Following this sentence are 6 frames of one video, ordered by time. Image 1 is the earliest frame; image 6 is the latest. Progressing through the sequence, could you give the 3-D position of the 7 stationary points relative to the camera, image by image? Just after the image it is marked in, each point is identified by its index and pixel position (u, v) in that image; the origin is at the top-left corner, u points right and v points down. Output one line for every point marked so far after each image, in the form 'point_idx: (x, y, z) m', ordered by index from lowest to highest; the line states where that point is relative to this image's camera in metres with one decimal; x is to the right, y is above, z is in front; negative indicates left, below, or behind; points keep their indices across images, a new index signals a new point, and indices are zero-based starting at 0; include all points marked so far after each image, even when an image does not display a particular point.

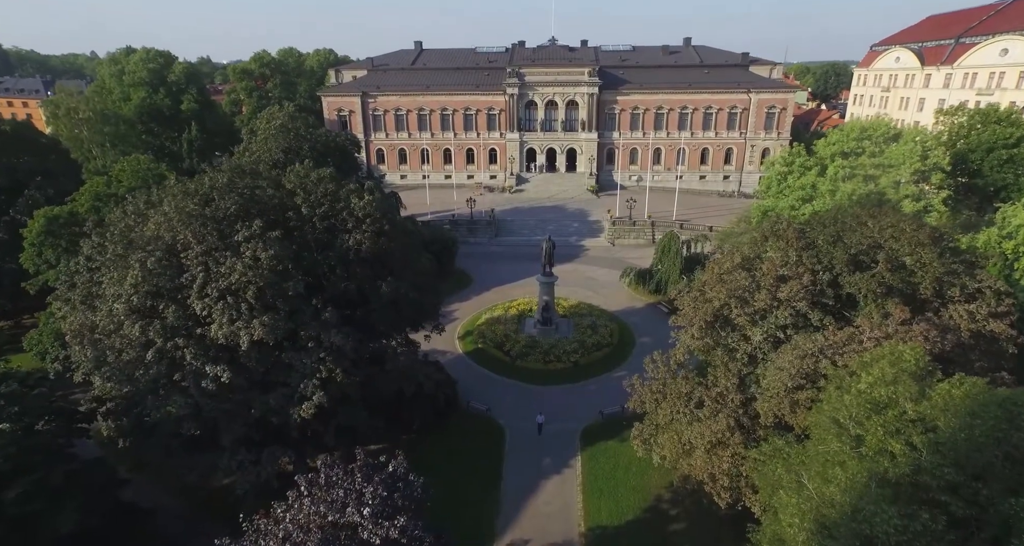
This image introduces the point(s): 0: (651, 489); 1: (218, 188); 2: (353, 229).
0: (+5.0, -7.8, +19.9) m
1: (-9.0, +2.6, +16.9) m
2: (-5.2, +1.4, +18.0) m
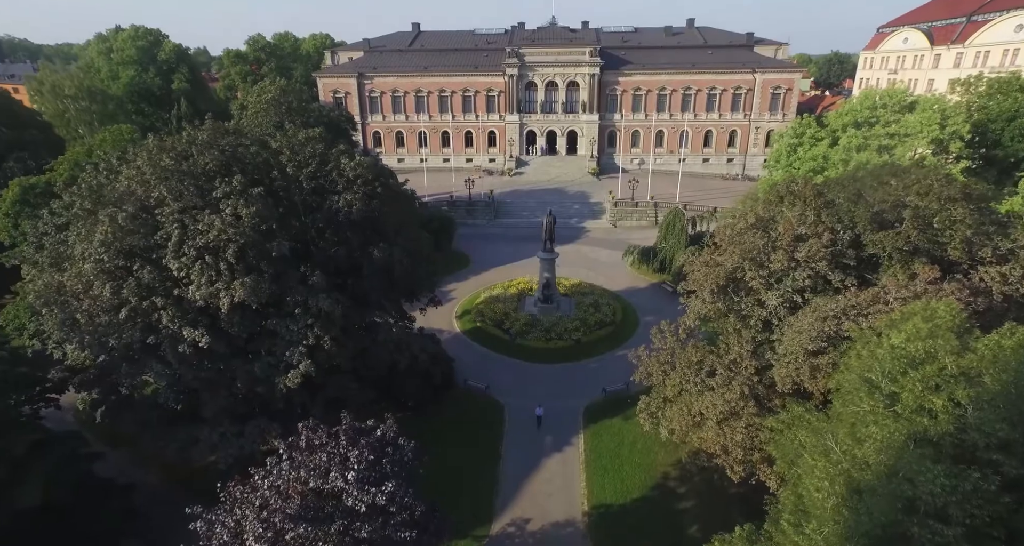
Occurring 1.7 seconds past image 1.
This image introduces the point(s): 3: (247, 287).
0: (+5.0, -6.7, +19.0) m
1: (-9.1, +3.7, +15.8) m
2: (-5.2, +2.5, +17.0) m
3: (-6.7, -0.4, +13.8) m
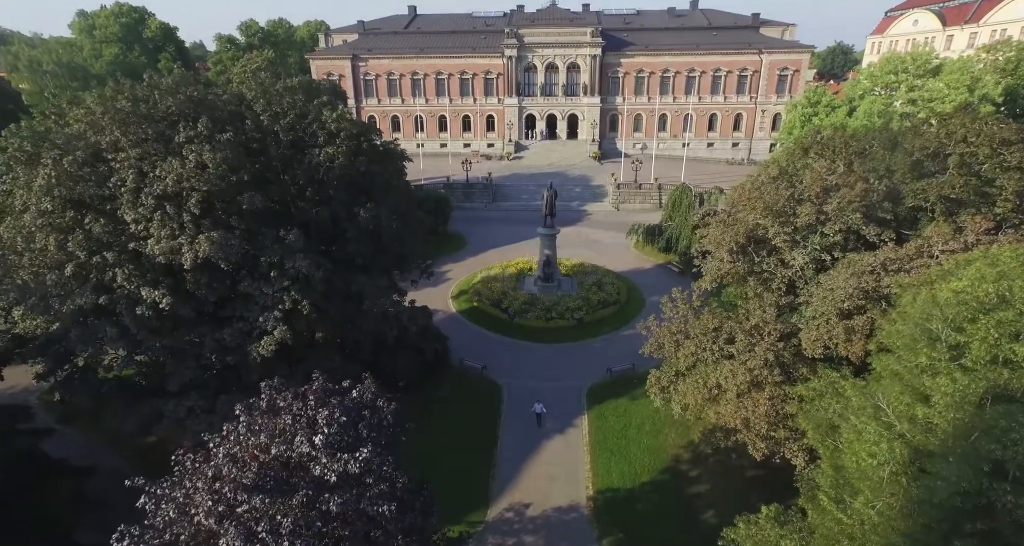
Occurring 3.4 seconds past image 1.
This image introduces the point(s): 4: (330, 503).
0: (+4.9, -5.6, +17.5) m
1: (-9.1, +4.8, +14.3) m
2: (-5.3, +3.6, +15.5) m
3: (-6.7, +0.7, +12.3) m
4: (-2.7, -3.3, +8.0) m
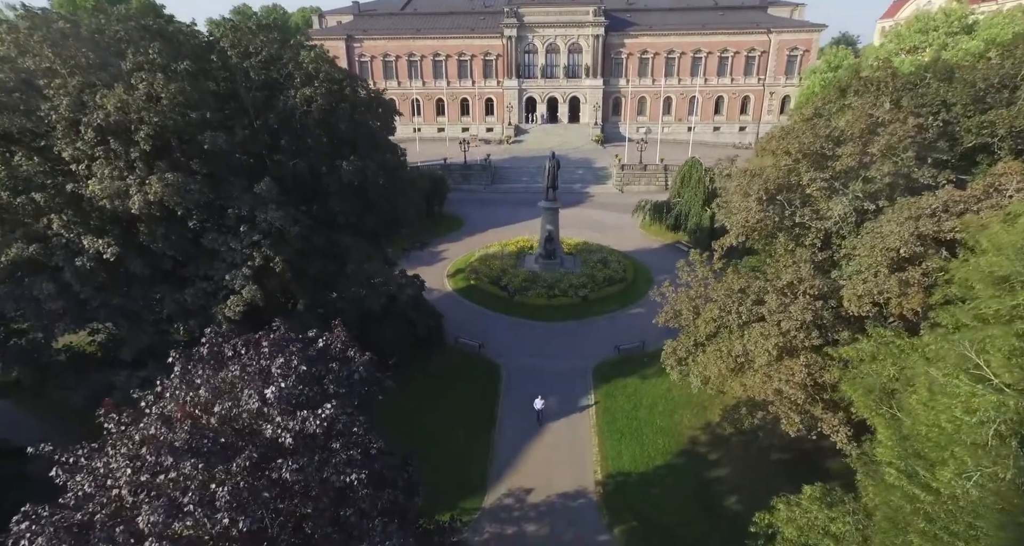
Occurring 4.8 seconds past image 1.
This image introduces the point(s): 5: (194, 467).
0: (+4.9, -4.5, +15.9) m
1: (-9.1, +5.9, +12.6) m
2: (-5.3, +4.7, +13.8) m
3: (-6.7, +1.7, +10.7) m
4: (-2.7, -2.3, +6.4) m
5: (-3.5, -2.1, +6.0) m
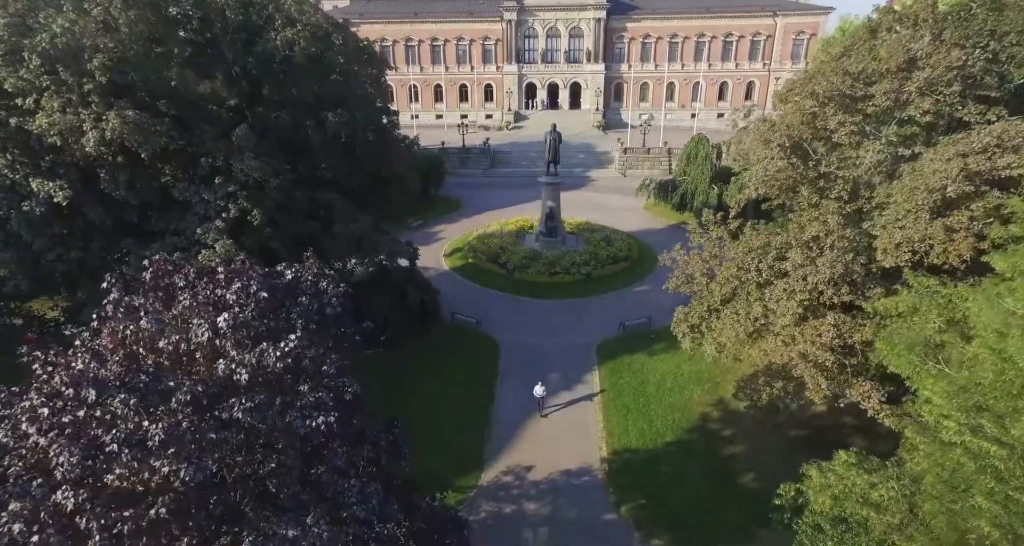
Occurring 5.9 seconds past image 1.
0: (+4.9, -3.6, +14.8) m
1: (-9.1, +6.8, +11.5) m
2: (-5.3, +5.7, +12.7) m
3: (-6.7, +2.7, +9.6) m
4: (-2.7, -1.3, +5.3) m
5: (-3.5, -1.2, +5.0) m
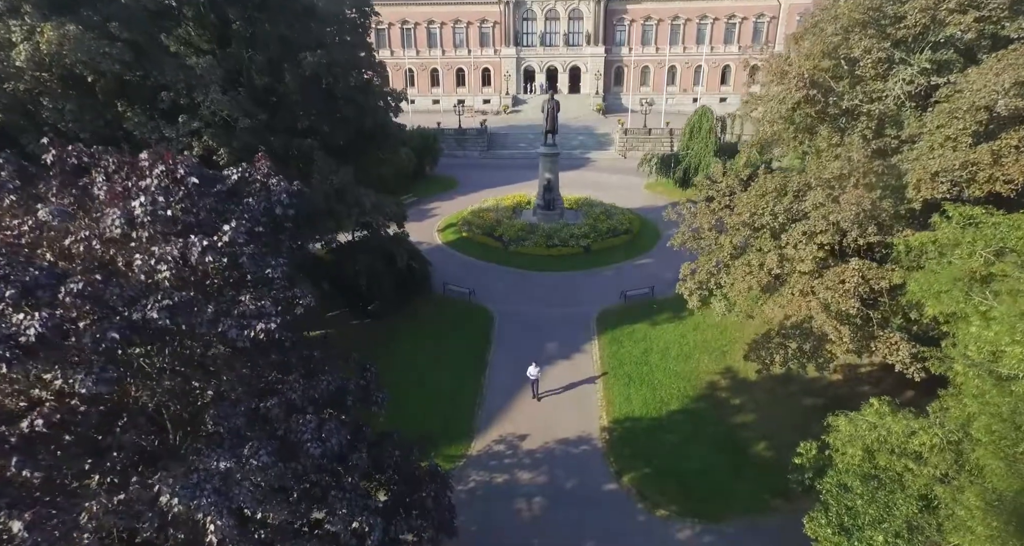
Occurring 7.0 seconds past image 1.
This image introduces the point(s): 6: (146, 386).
0: (+4.7, -2.5, +13.8) m
1: (-9.3, +7.9, +10.5) m
2: (-5.4, +6.7, +11.7) m
3: (-6.9, +3.7, +8.6) m
4: (-2.8, -0.3, +4.3) m
5: (-3.6, -0.1, +3.9) m
6: (-3.1, -1.0, +4.7) m
